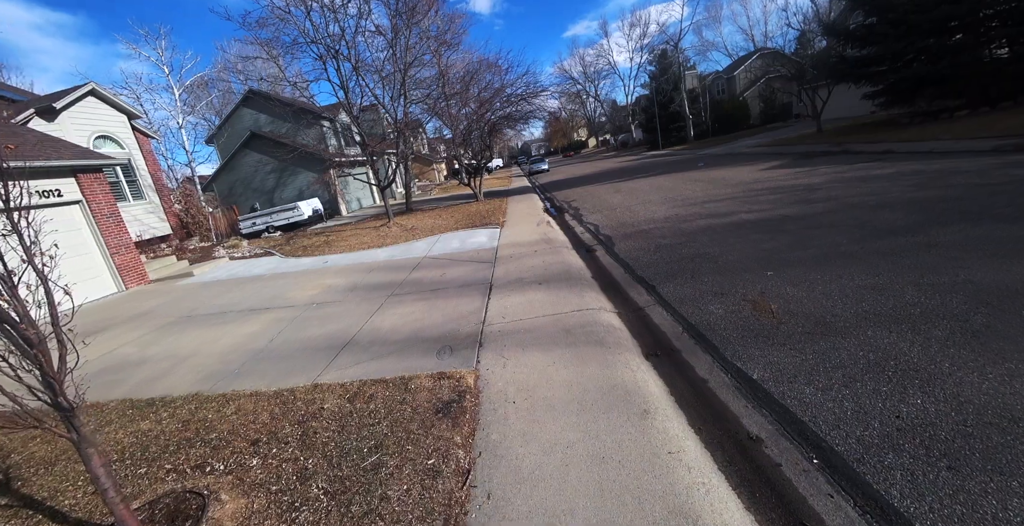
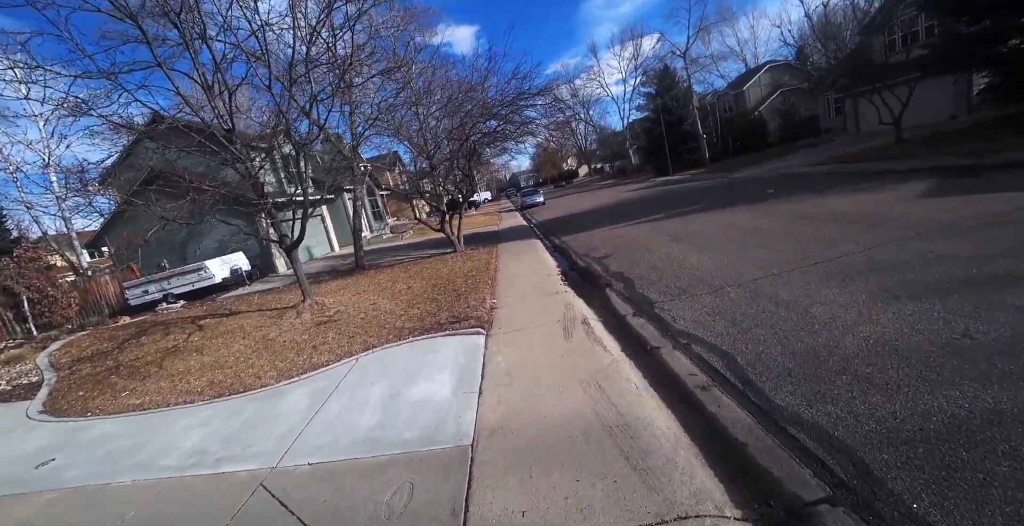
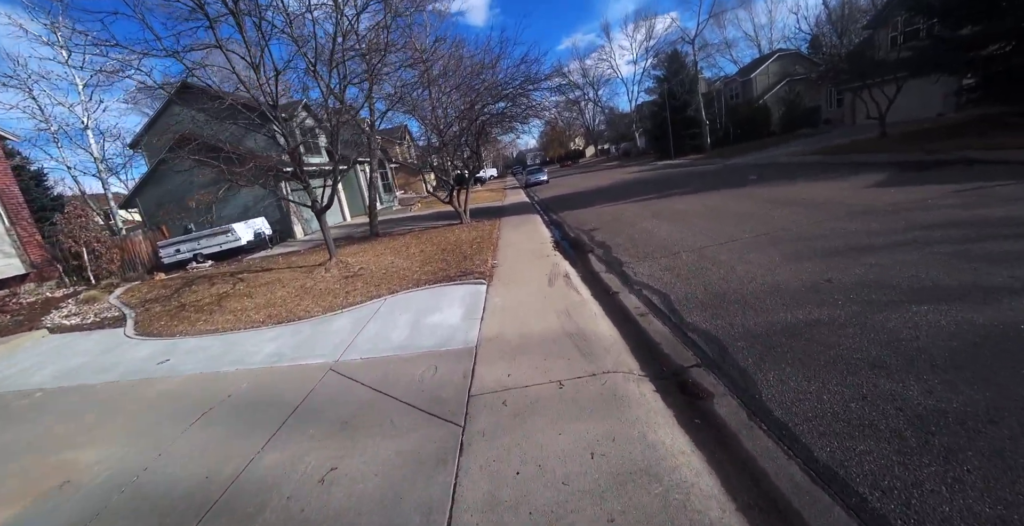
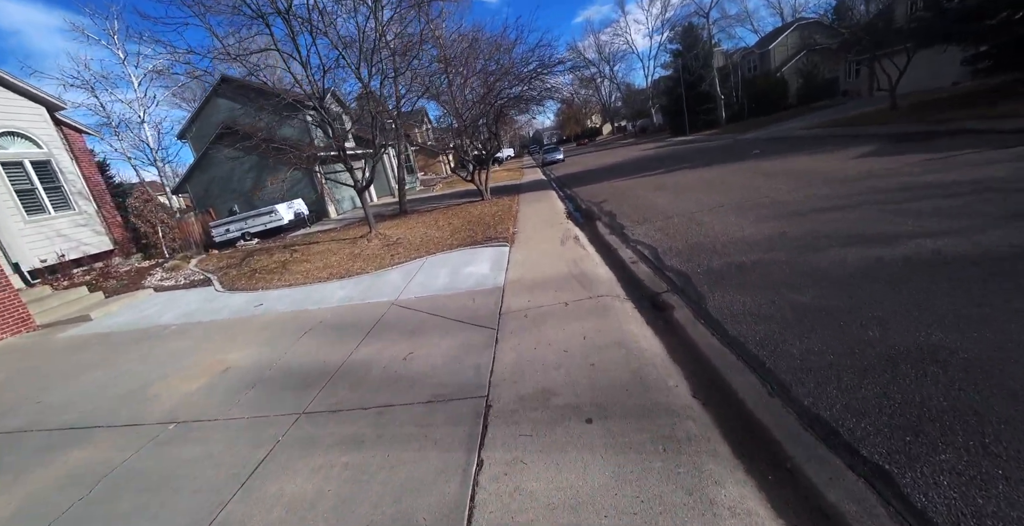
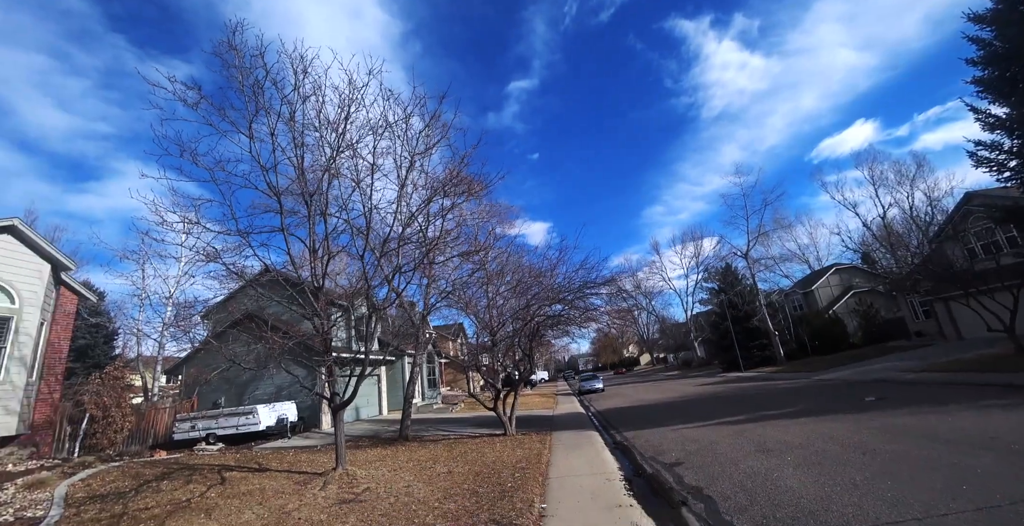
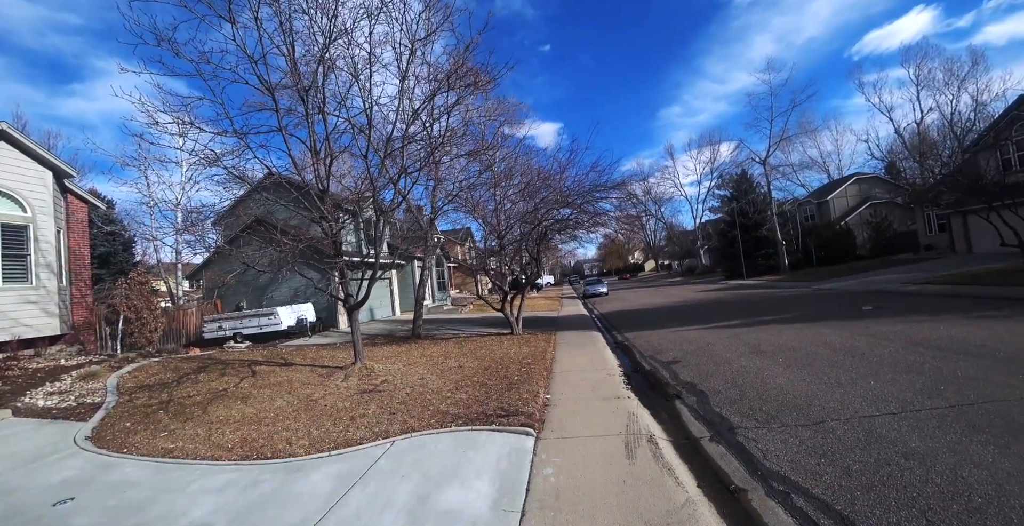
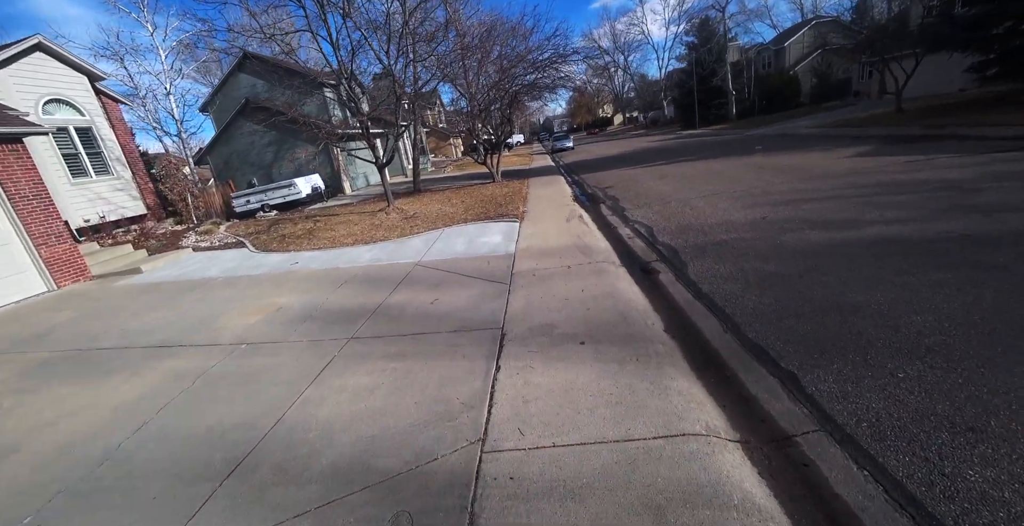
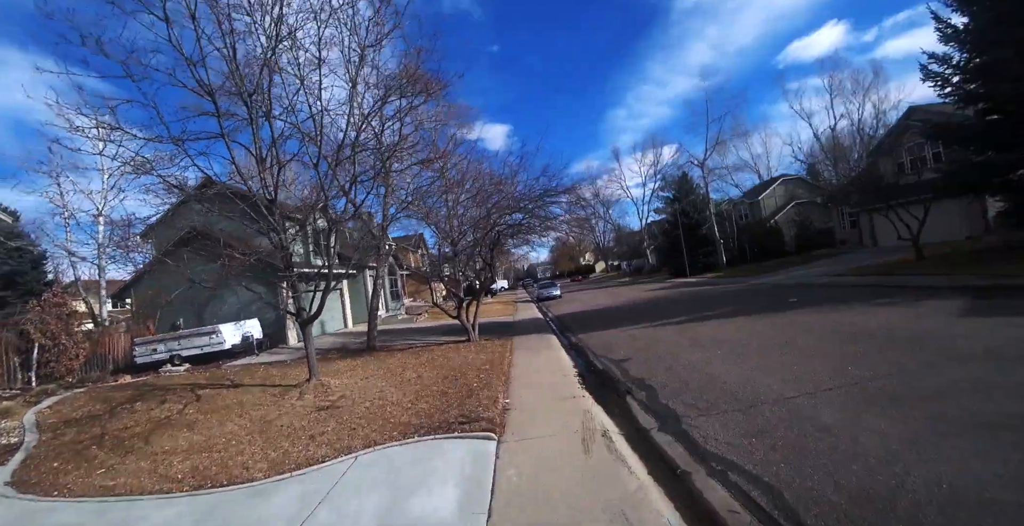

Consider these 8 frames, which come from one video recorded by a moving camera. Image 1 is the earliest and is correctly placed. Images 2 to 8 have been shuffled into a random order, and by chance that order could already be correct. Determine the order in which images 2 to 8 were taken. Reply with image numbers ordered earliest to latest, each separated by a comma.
7, 4, 3, 2, 8, 5, 6
